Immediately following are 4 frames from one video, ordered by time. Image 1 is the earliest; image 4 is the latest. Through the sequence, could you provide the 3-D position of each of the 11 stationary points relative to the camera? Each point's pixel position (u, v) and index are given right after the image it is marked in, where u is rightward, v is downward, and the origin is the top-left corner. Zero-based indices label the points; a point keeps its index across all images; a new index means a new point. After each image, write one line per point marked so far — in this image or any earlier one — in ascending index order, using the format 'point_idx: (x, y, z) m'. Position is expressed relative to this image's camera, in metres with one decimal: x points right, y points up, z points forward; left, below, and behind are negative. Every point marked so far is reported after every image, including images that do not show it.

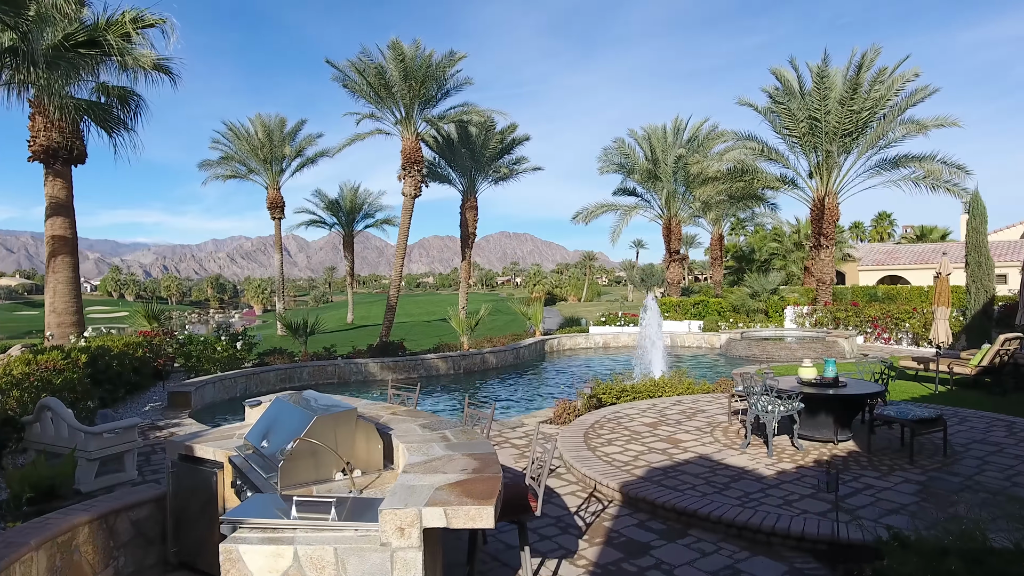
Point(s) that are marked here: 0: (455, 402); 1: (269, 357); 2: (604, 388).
0: (-1.3, -2.6, +12.7) m
1: (-6.9, -2.0, +16.4) m
2: (+1.7, -1.8, +10.4) m
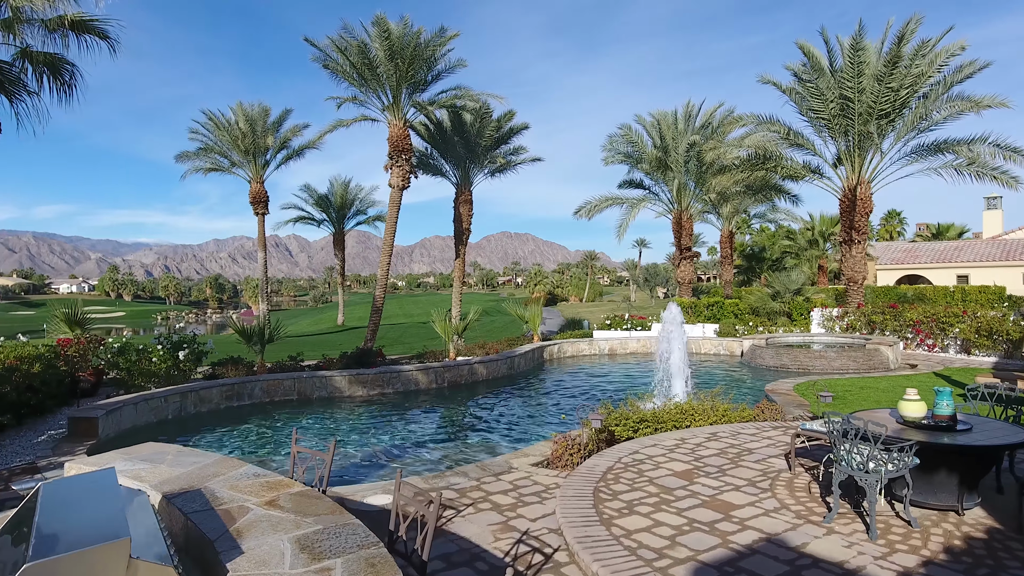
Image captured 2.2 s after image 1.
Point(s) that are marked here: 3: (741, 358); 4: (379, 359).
0: (-1.4, -2.6, +10.3) m
1: (-7.1, -2.0, +14.0) m
2: (+1.5, -1.8, +8.1) m
3: (+7.4, -2.2, +18.5) m
4: (-3.9, -2.1, +16.9) m
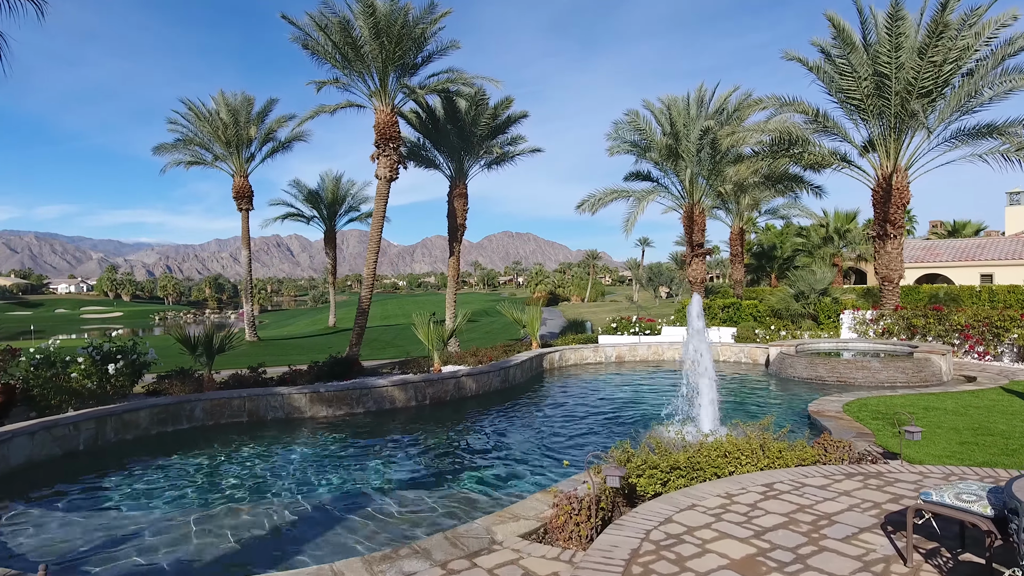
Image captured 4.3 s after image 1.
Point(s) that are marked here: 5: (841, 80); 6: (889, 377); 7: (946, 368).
0: (-1.6, -2.6, +8.3) m
1: (-7.2, -2.0, +12.0) m
2: (+1.3, -1.8, +6.0) m
3: (+7.2, -2.2, +16.4) m
4: (-4.0, -2.1, +14.8) m
5: (+10.3, +6.5, +18.0) m
6: (+8.8, -2.1, +13.4) m
7: (+10.3, -1.9, +13.6) m
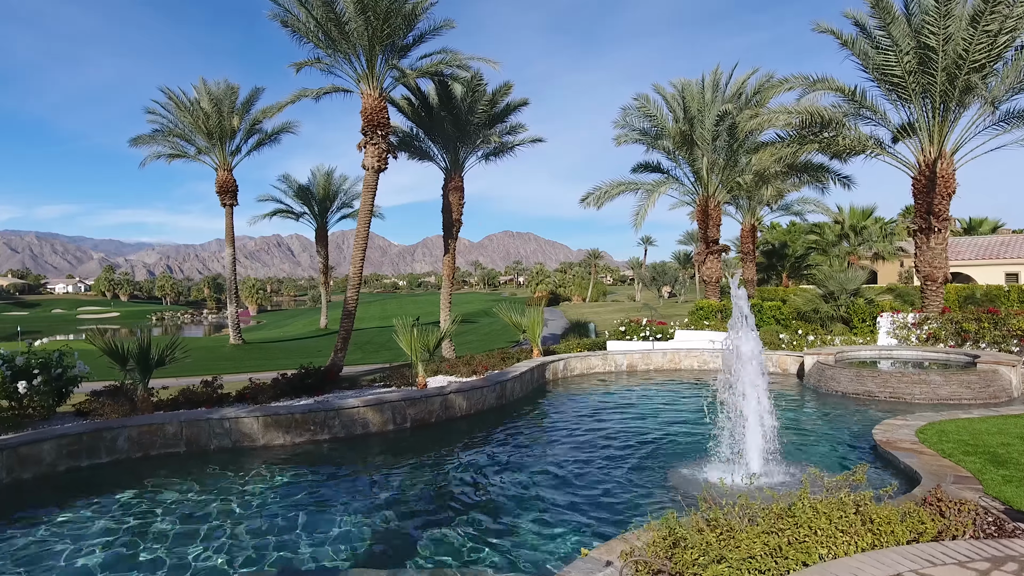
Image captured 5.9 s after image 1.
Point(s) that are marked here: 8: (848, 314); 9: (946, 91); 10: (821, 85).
0: (-1.7, -2.6, +6.3) m
1: (-7.3, -2.0, +10.1) m
2: (+1.3, -1.8, +4.0) m
3: (+7.2, -2.2, +14.5) m
4: (-4.1, -2.1, +12.9) m
5: (+10.3, +6.5, +16.1) m
6: (+8.7, -2.1, +11.5) m
7: (+10.2, -1.9, +11.7) m
8: (+10.9, -0.8, +18.8) m
9: (+11.9, +5.4, +15.9) m
10: (+9.2, +6.1, +17.3) m
